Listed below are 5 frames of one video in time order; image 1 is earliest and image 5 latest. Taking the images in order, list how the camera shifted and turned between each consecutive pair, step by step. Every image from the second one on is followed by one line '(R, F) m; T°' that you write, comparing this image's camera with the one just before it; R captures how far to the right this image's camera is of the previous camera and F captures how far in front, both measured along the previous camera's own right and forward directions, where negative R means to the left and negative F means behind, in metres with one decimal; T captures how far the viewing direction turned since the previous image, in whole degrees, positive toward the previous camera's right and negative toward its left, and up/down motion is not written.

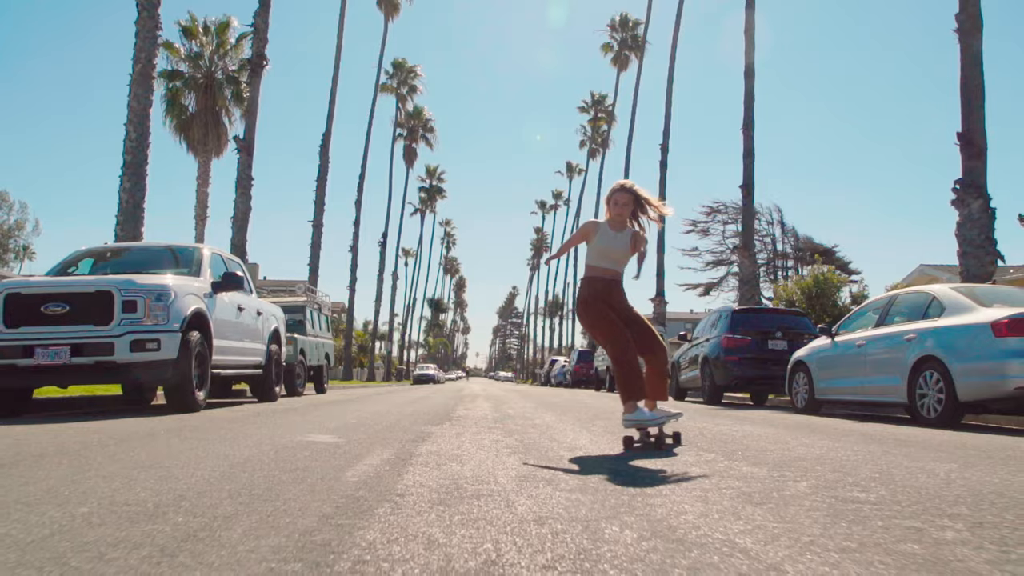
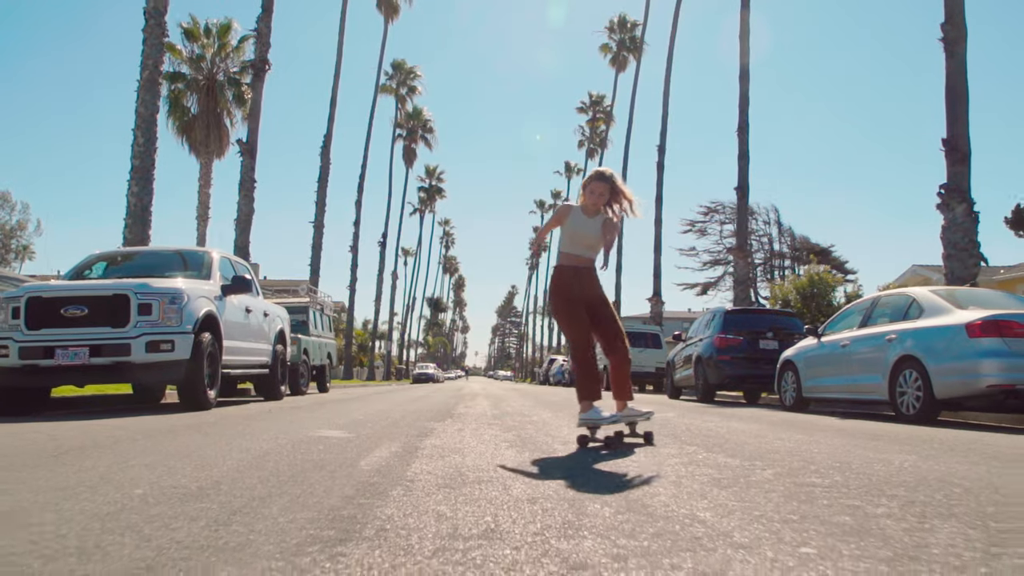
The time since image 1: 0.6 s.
(0.0, -0.4) m; 0°
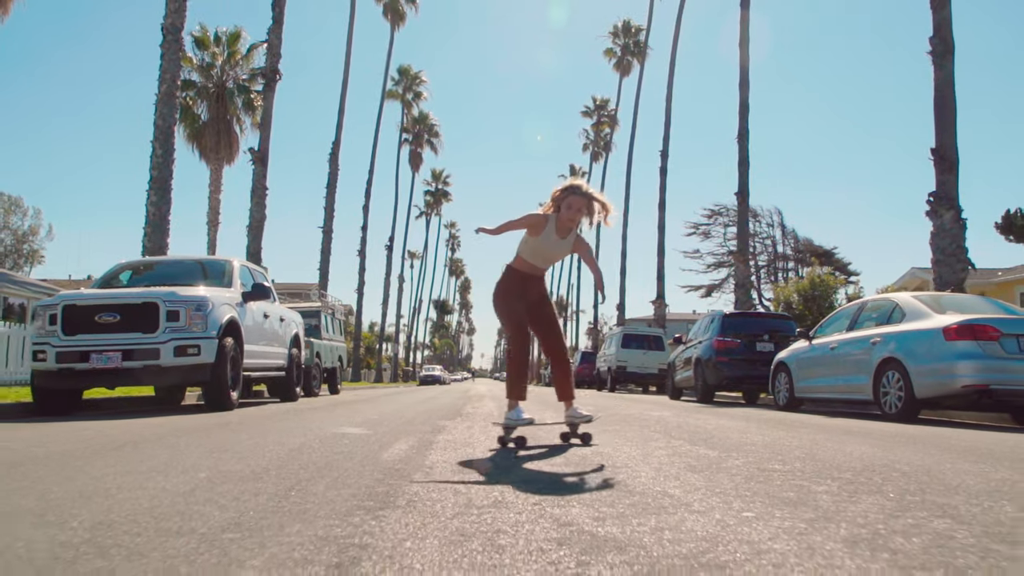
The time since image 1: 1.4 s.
(0.0, -0.6) m; 0°
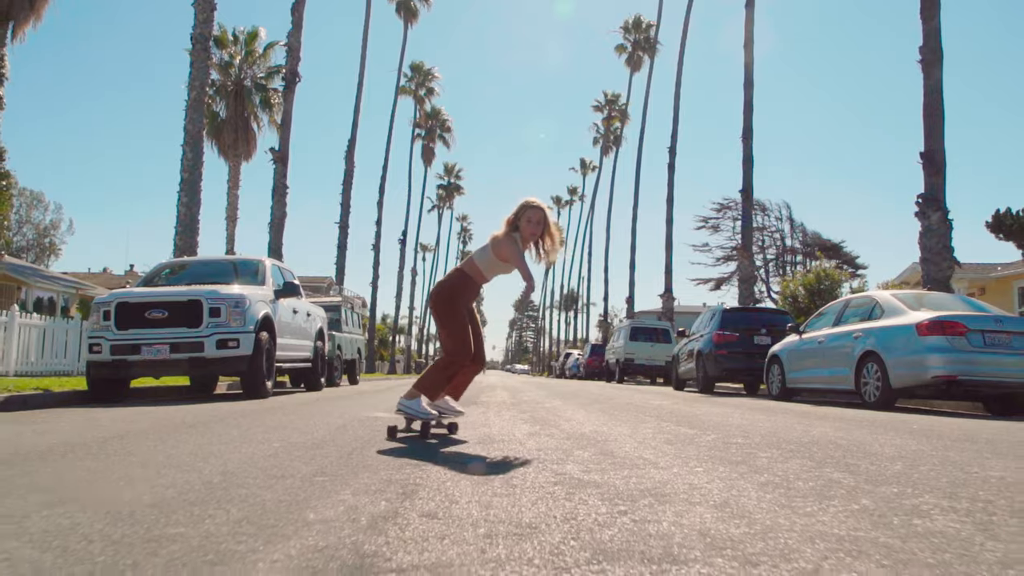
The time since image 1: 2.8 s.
(0.0, -1.0) m; -1°
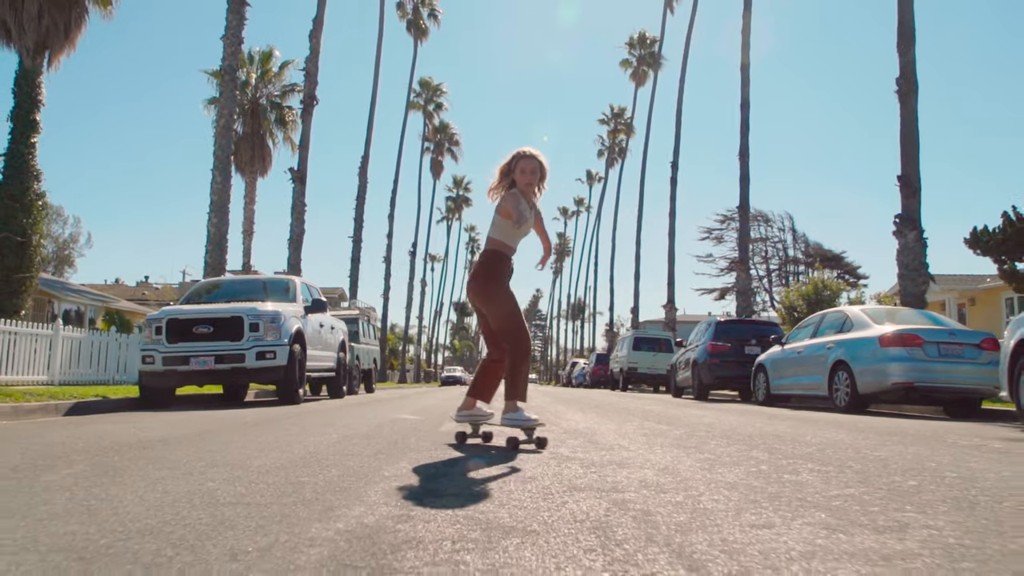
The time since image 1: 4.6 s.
(0.0, -1.3) m; -1°
